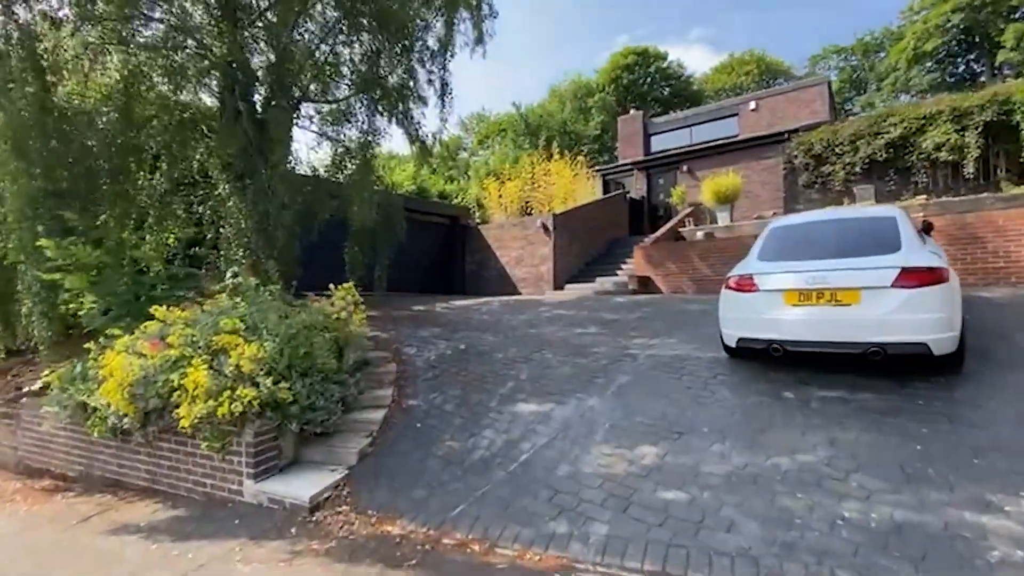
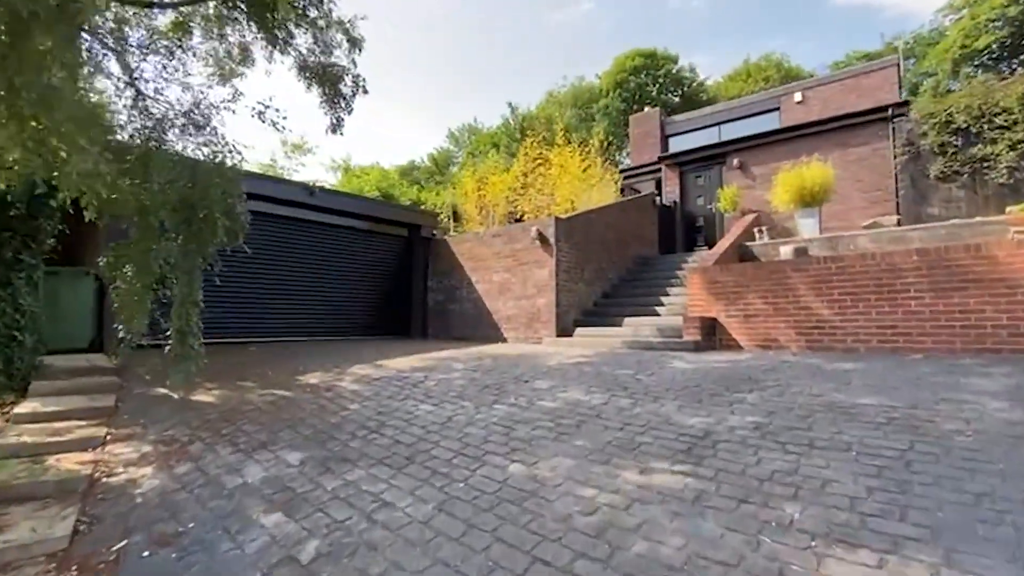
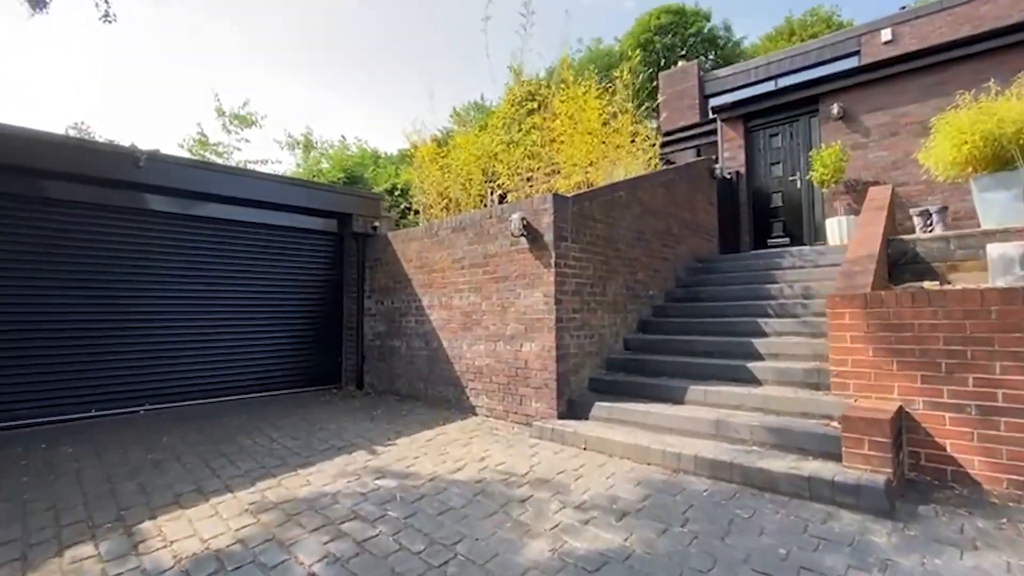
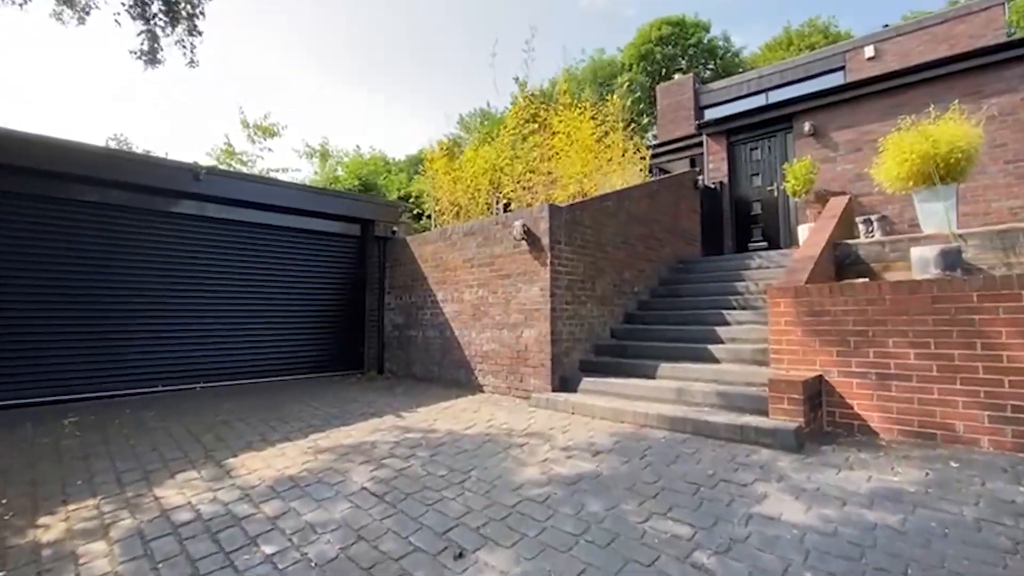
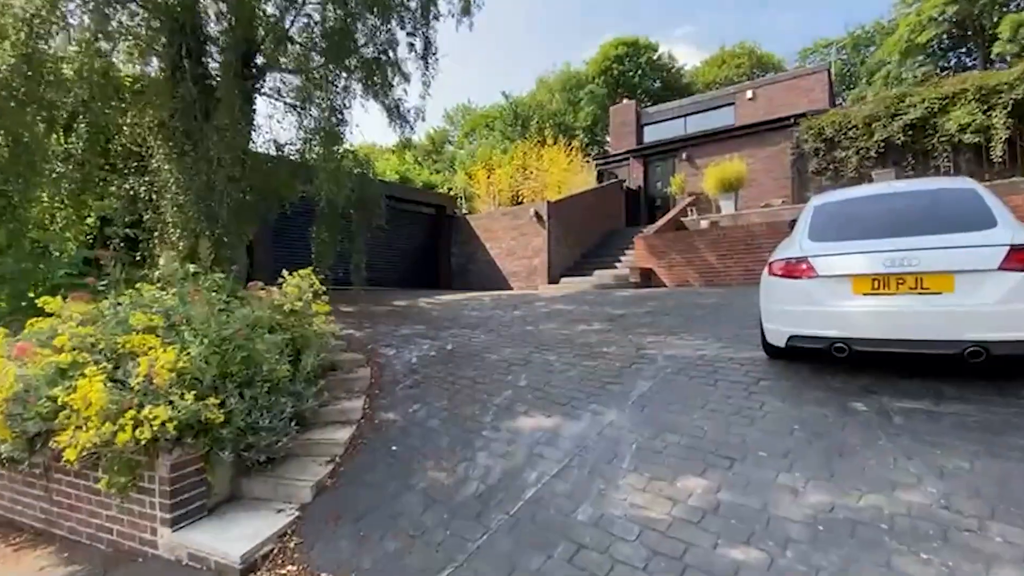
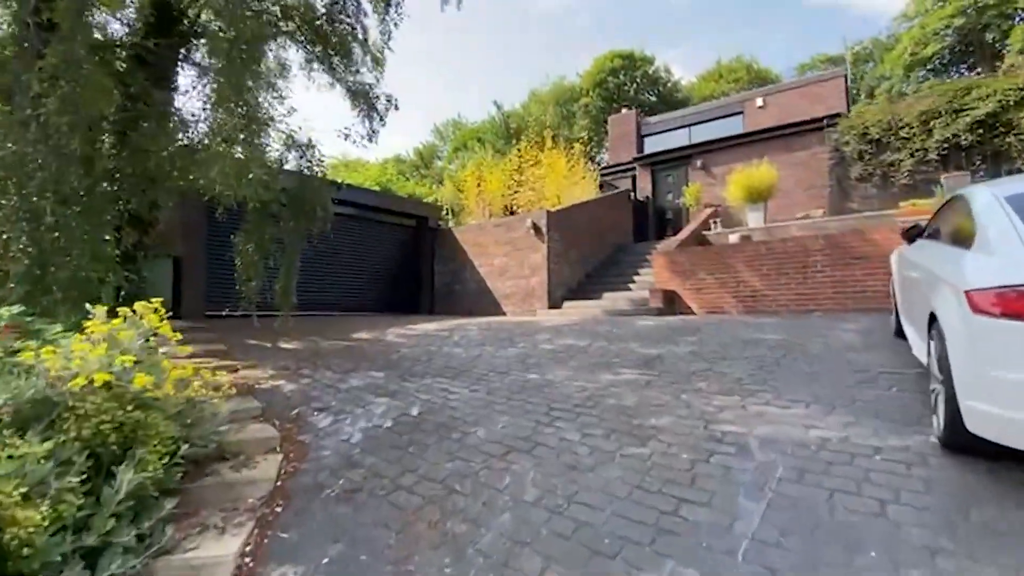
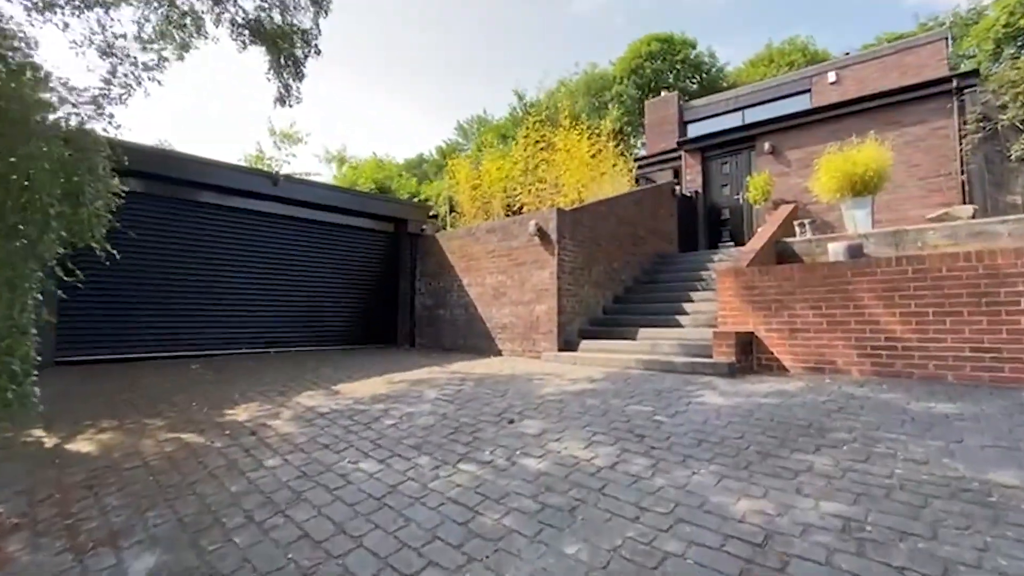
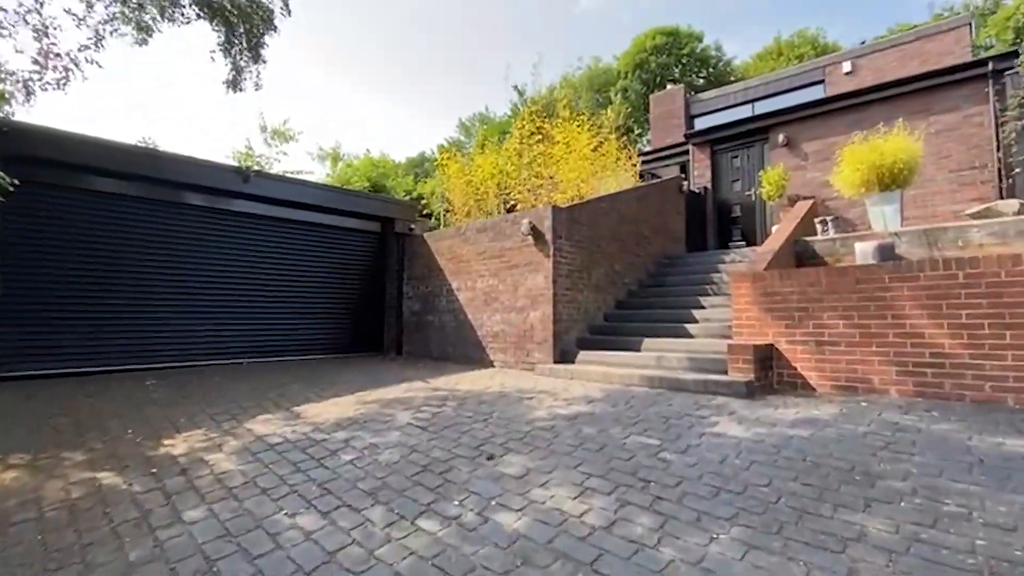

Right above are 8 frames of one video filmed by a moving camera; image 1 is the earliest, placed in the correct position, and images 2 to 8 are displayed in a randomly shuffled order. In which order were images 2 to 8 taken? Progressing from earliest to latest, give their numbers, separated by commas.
5, 6, 2, 7, 8, 4, 3
